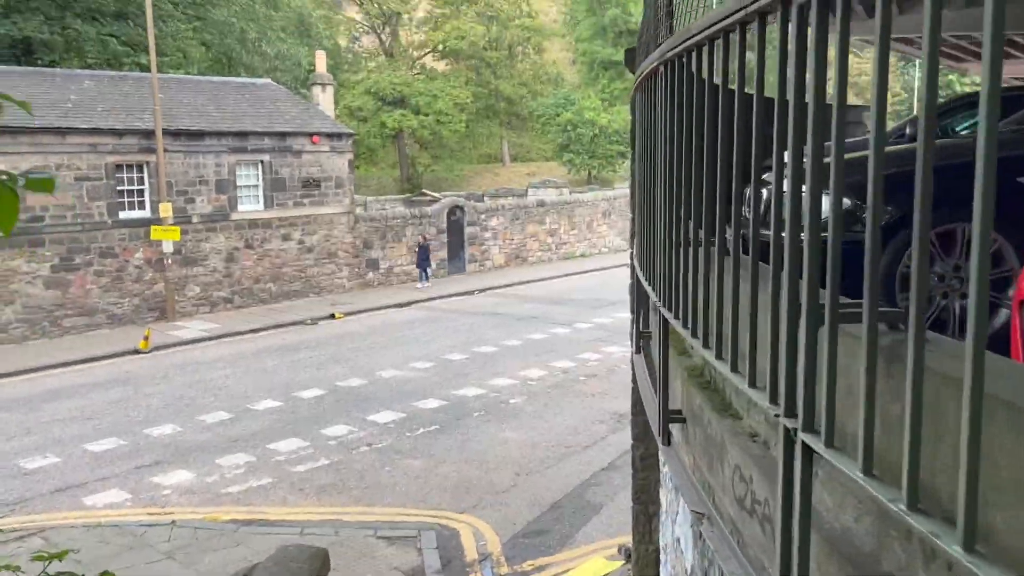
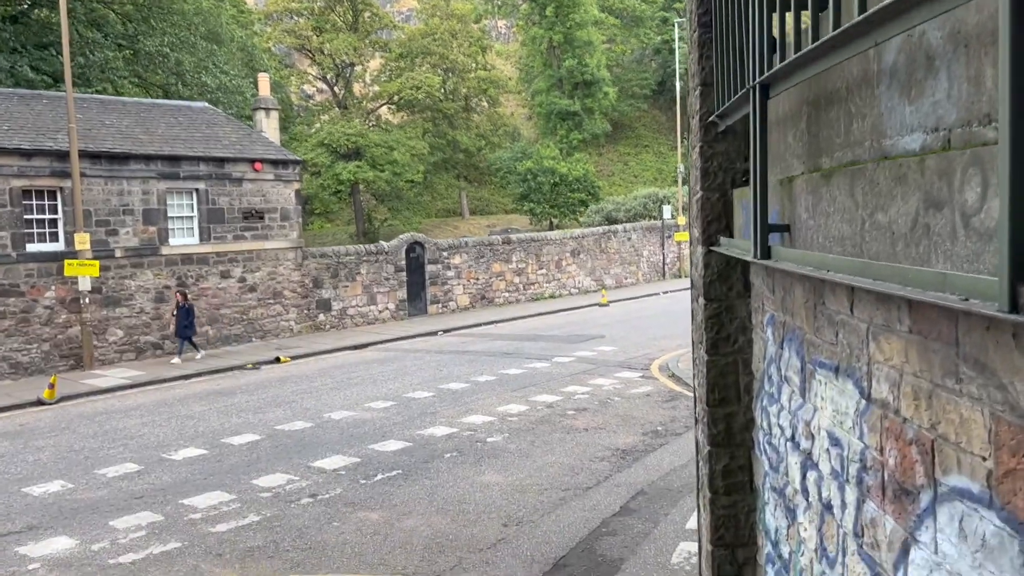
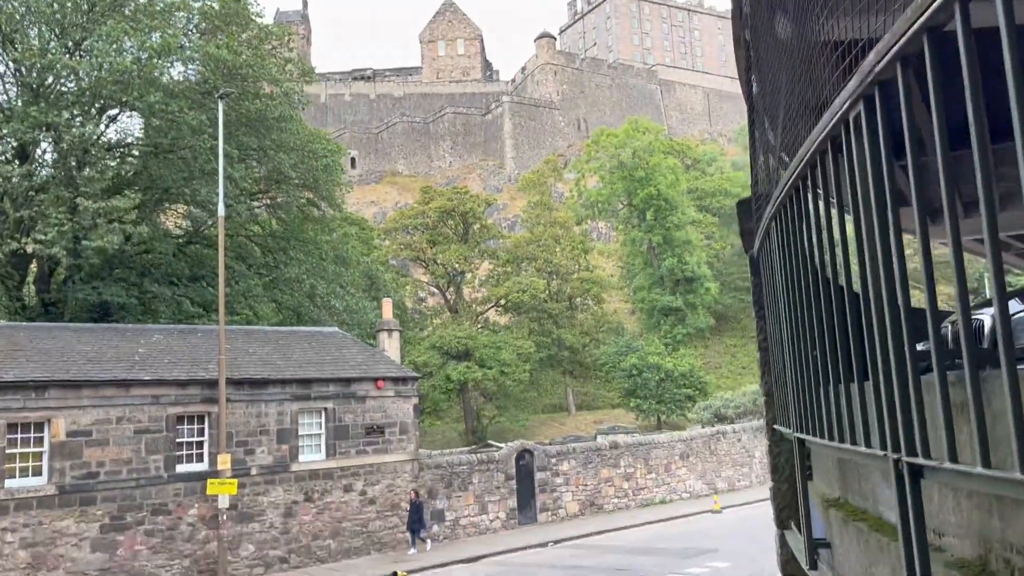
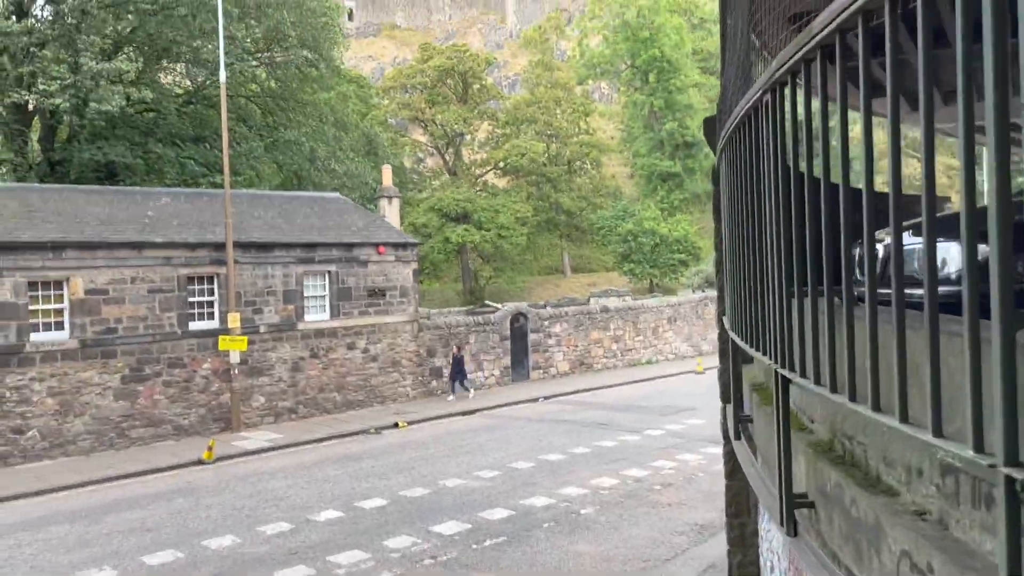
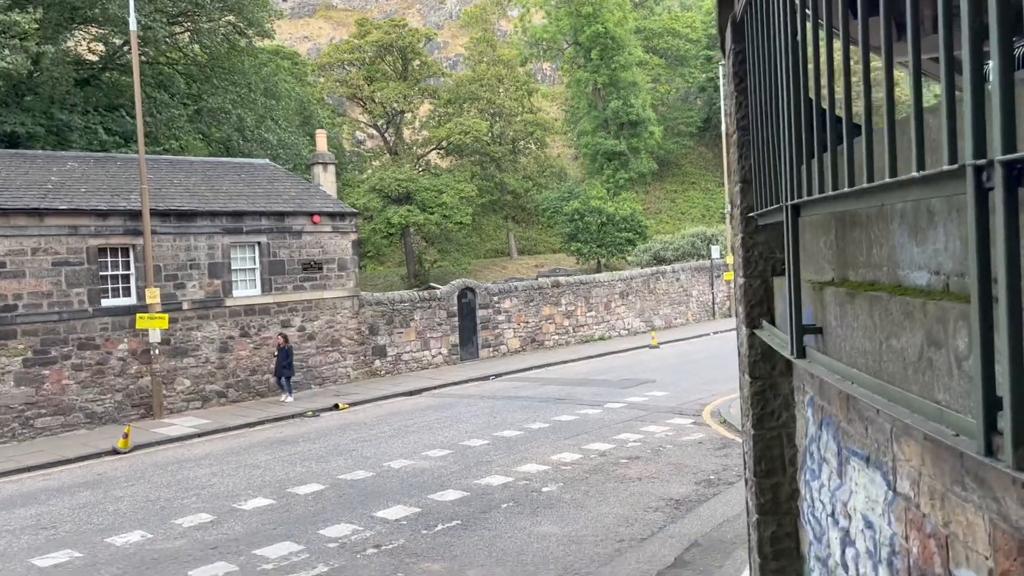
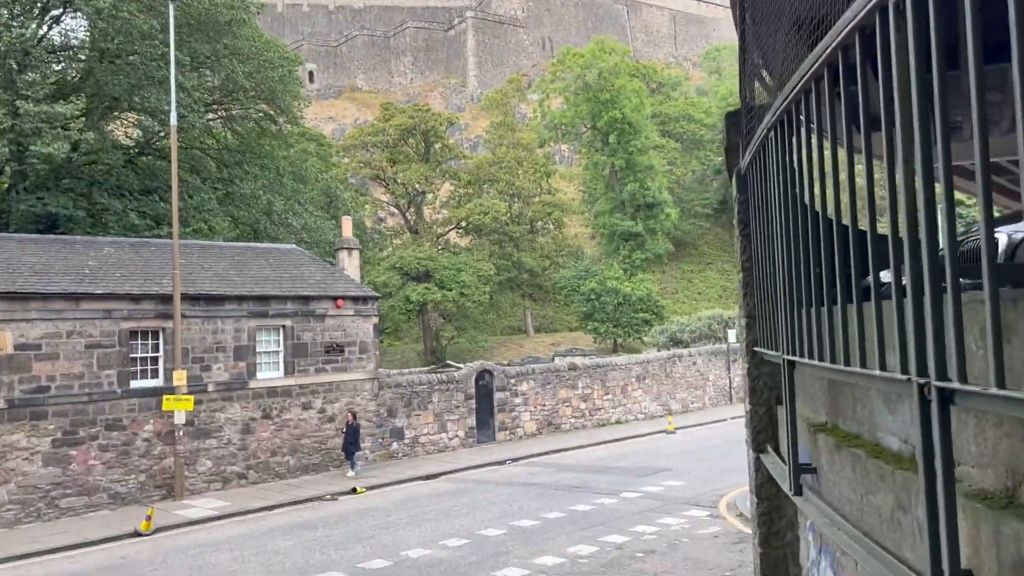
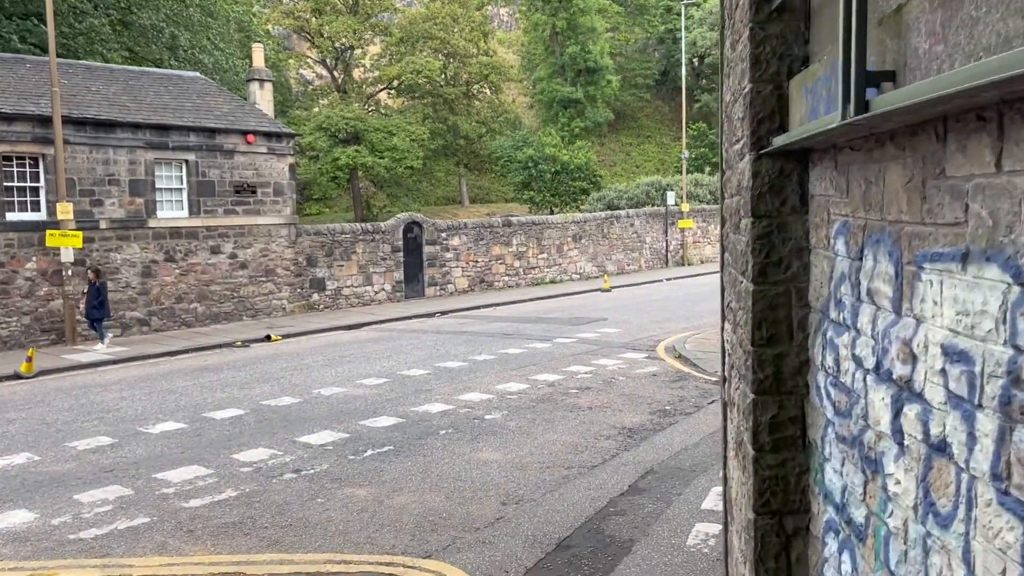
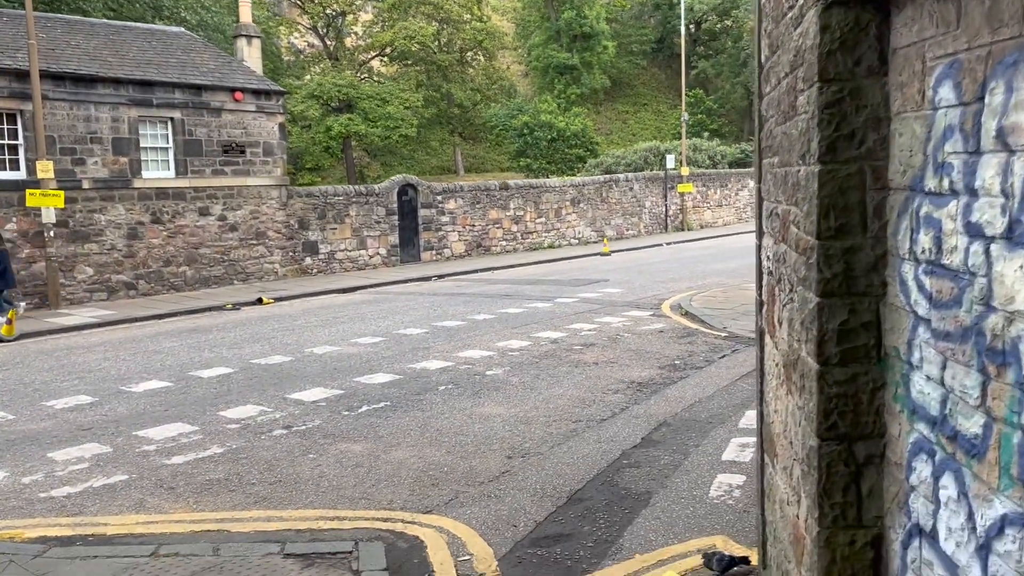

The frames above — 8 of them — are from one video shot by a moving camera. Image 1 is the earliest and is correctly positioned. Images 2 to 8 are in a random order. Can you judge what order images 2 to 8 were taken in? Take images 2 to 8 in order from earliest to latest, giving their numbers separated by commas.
4, 3, 6, 5, 2, 7, 8
